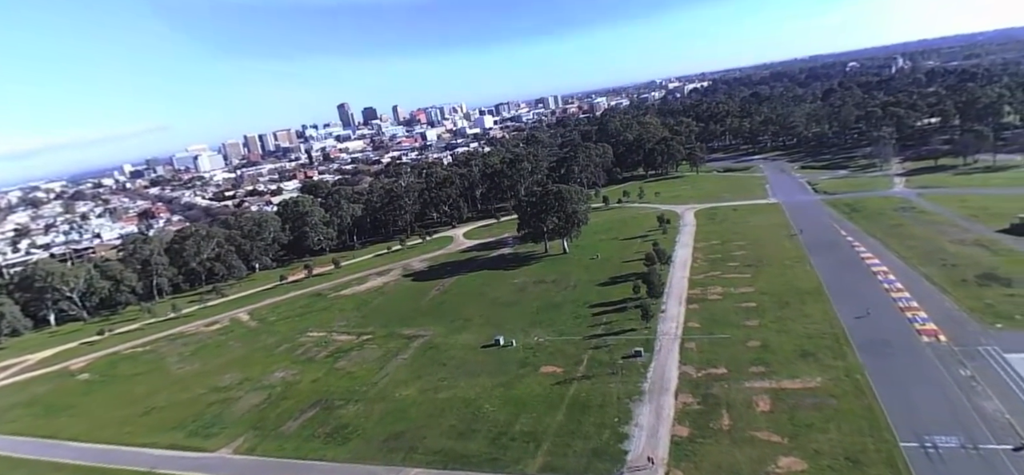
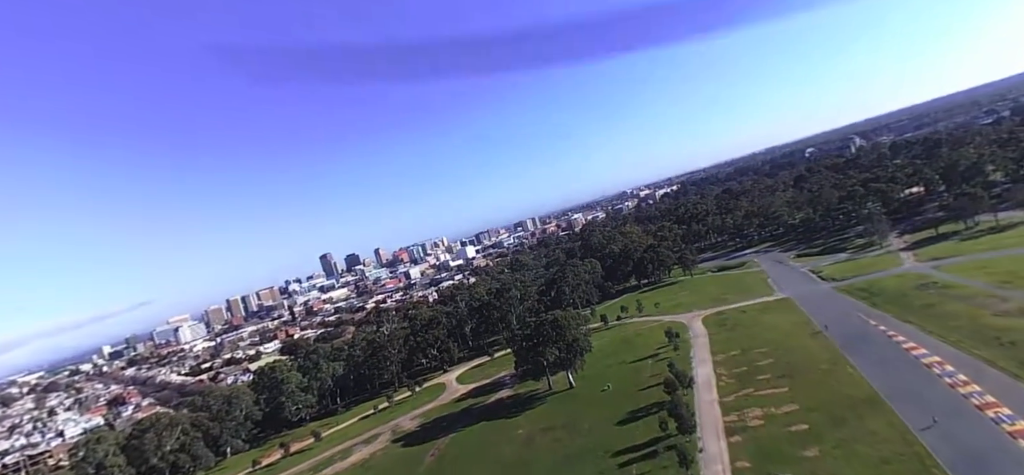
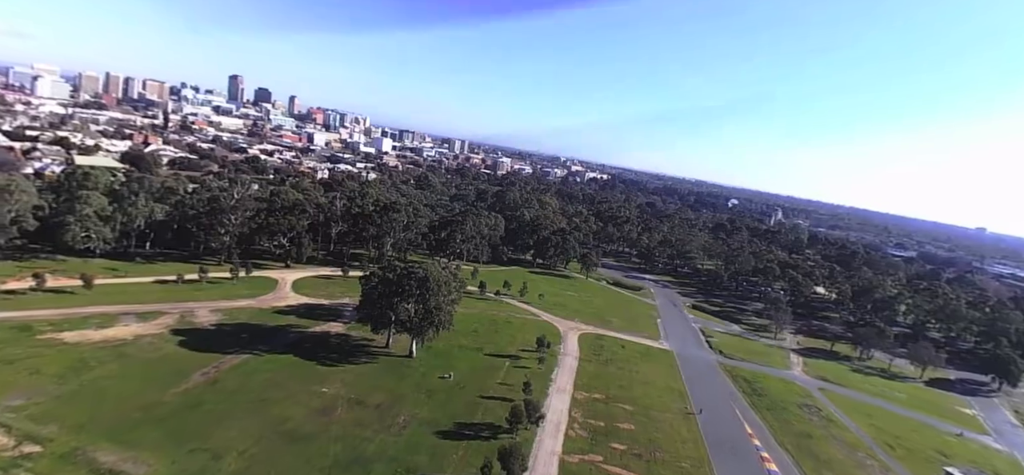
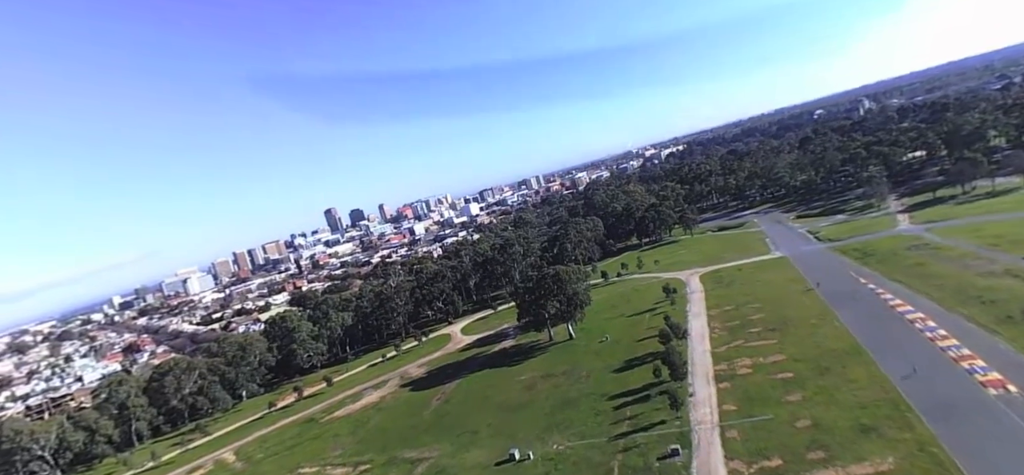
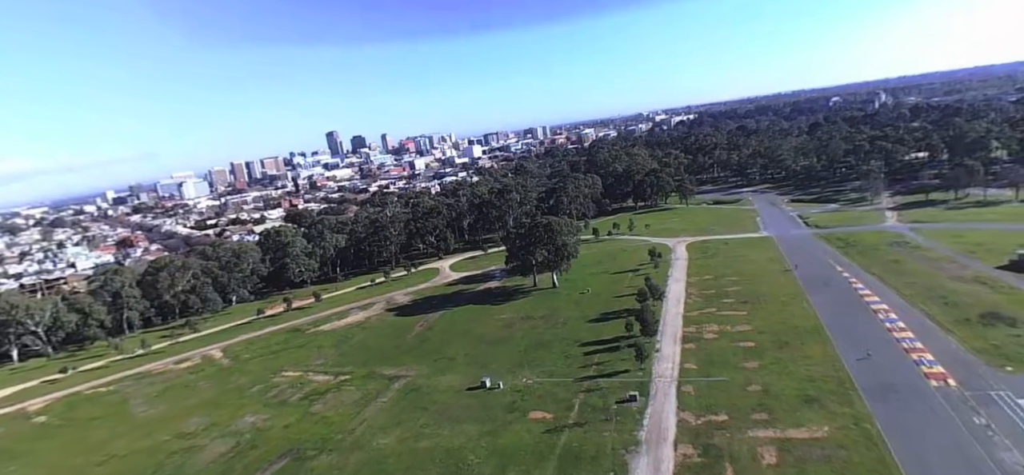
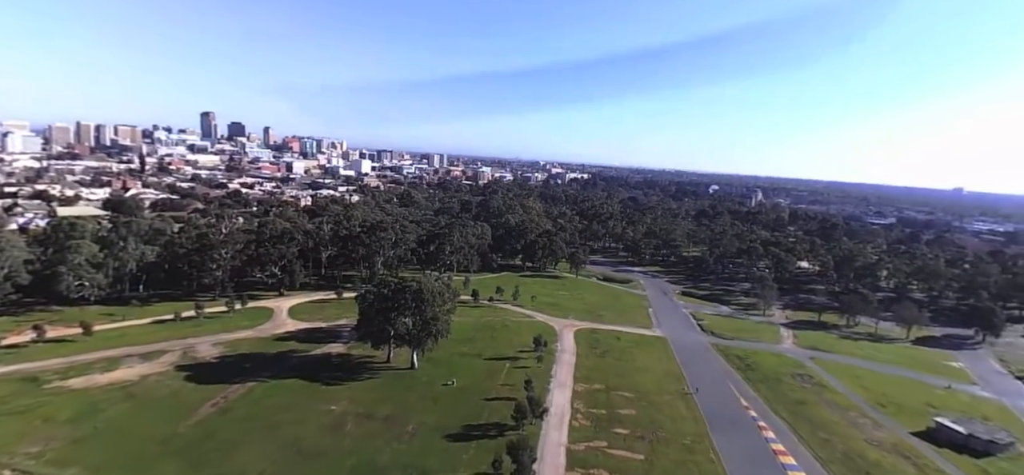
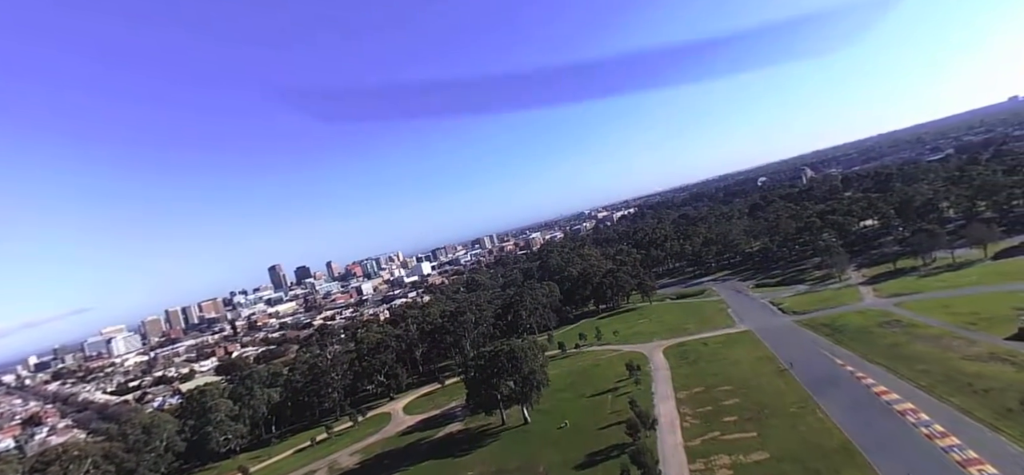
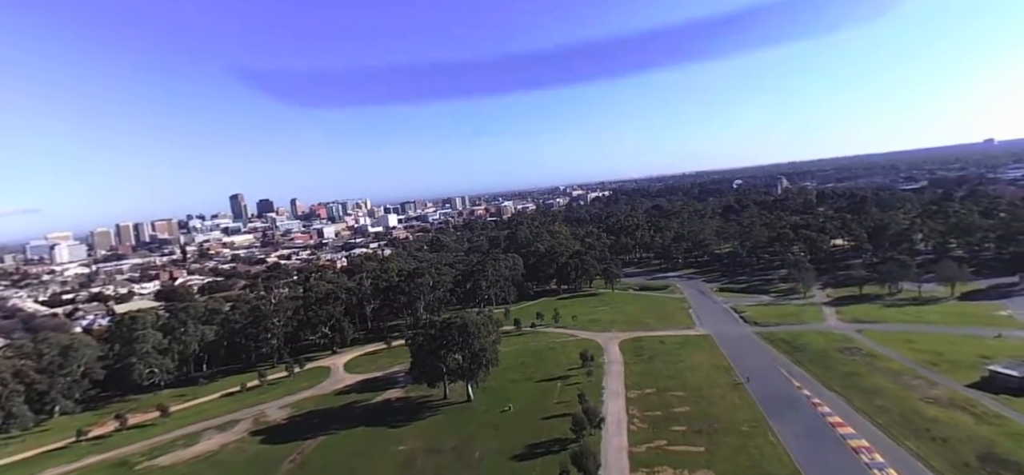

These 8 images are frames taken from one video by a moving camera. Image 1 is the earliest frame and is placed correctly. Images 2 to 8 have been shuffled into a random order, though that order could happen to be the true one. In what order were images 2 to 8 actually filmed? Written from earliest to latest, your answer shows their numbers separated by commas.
5, 4, 2, 7, 8, 6, 3
